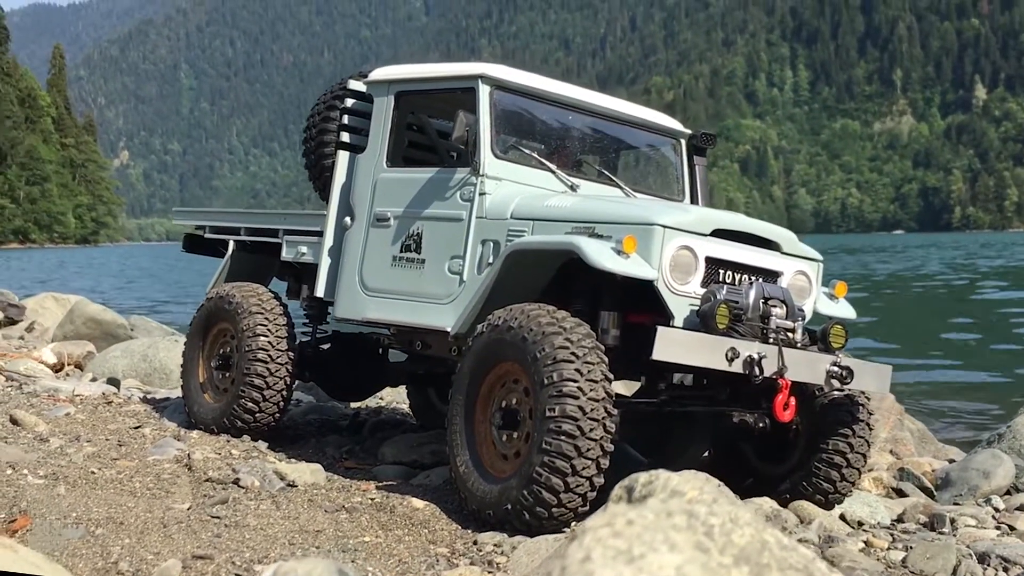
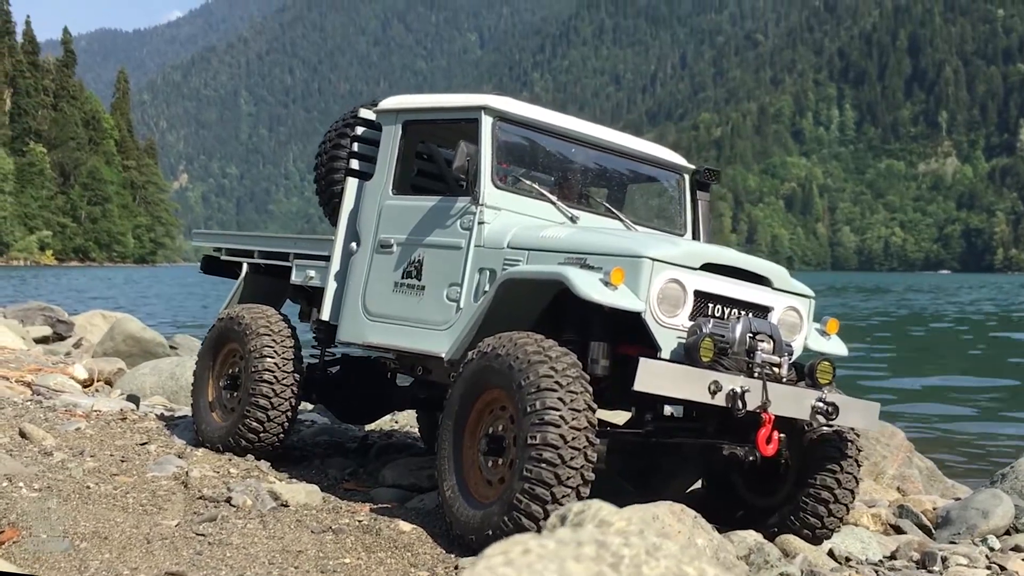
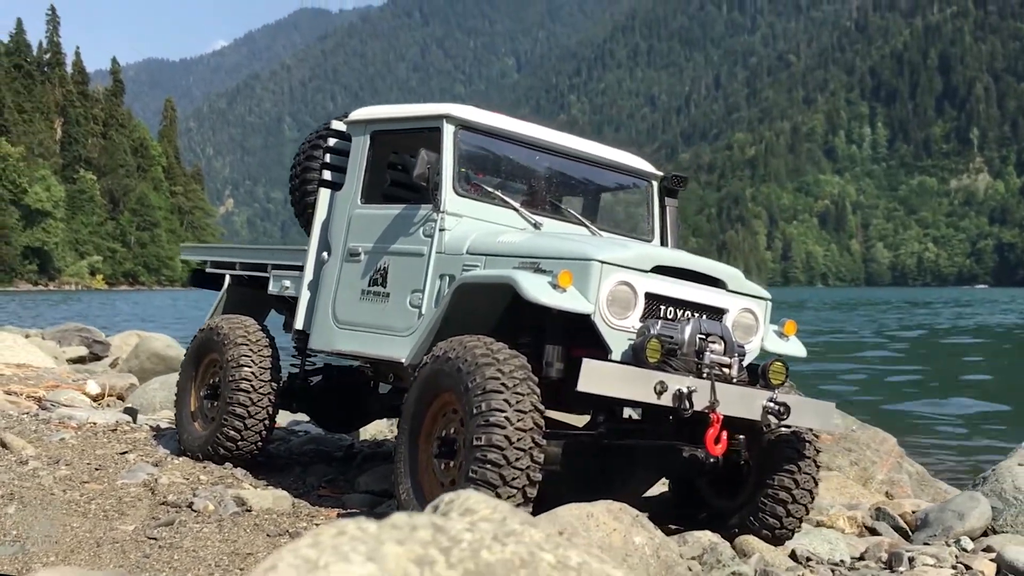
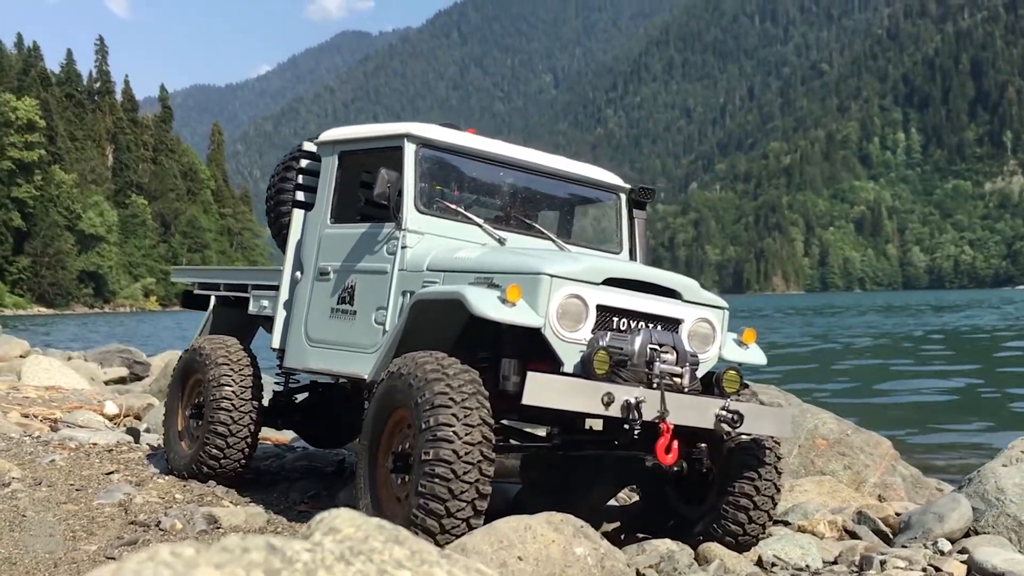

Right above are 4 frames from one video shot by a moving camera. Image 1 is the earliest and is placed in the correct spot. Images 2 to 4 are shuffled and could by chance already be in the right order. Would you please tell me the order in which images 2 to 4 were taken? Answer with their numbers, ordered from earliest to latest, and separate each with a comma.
2, 3, 4
